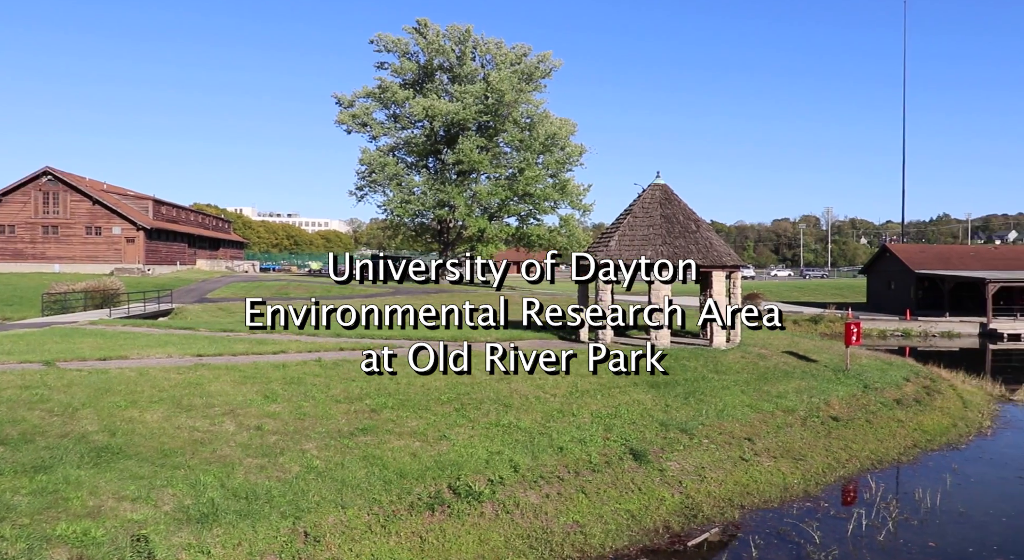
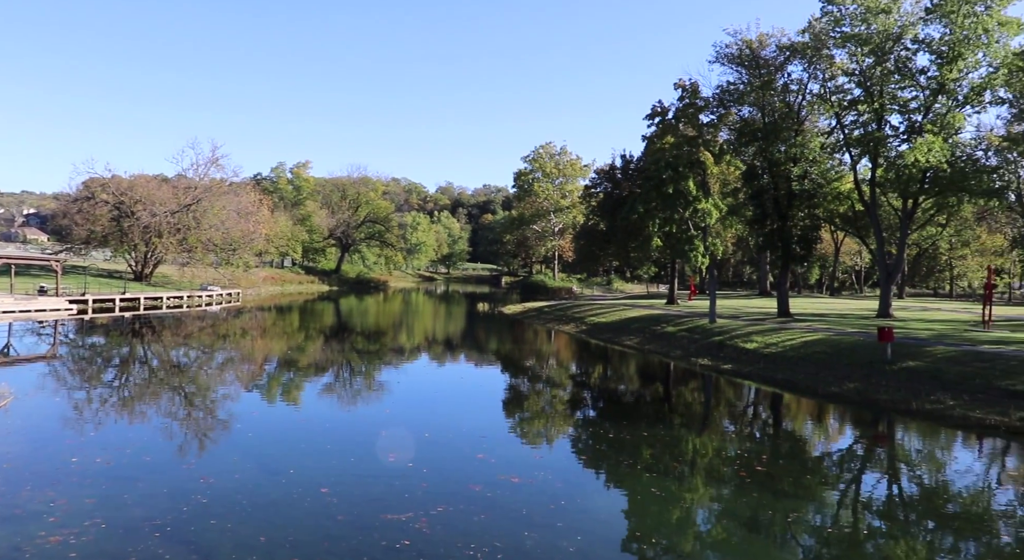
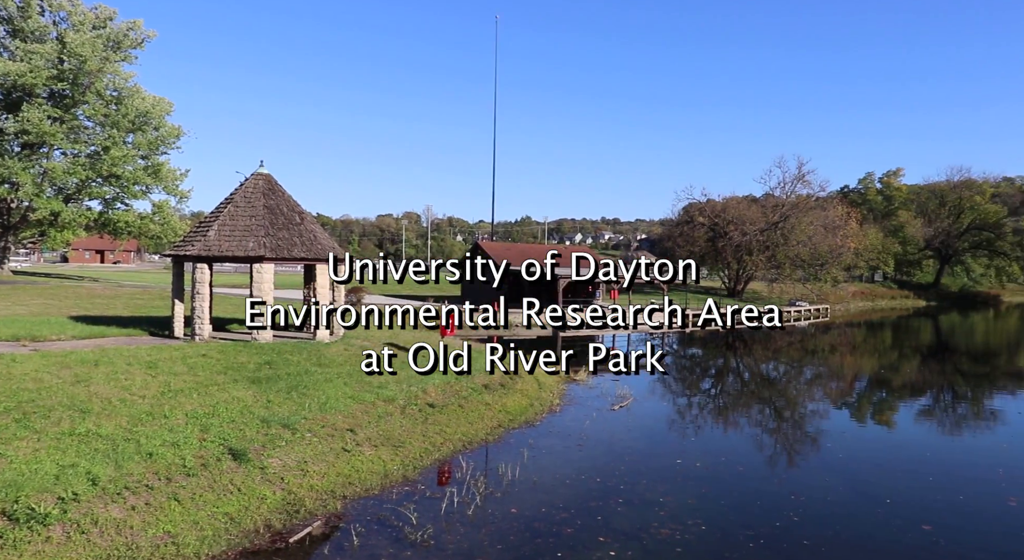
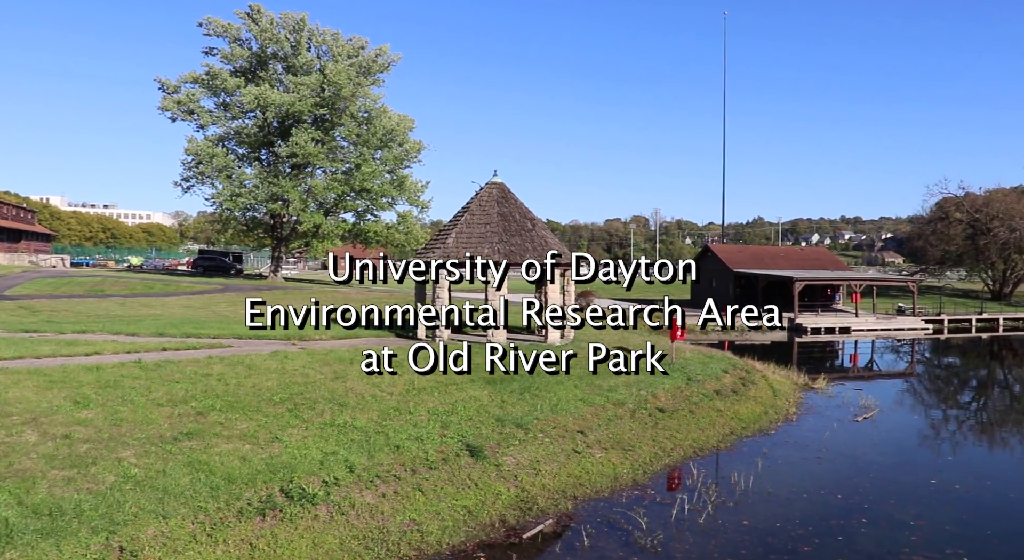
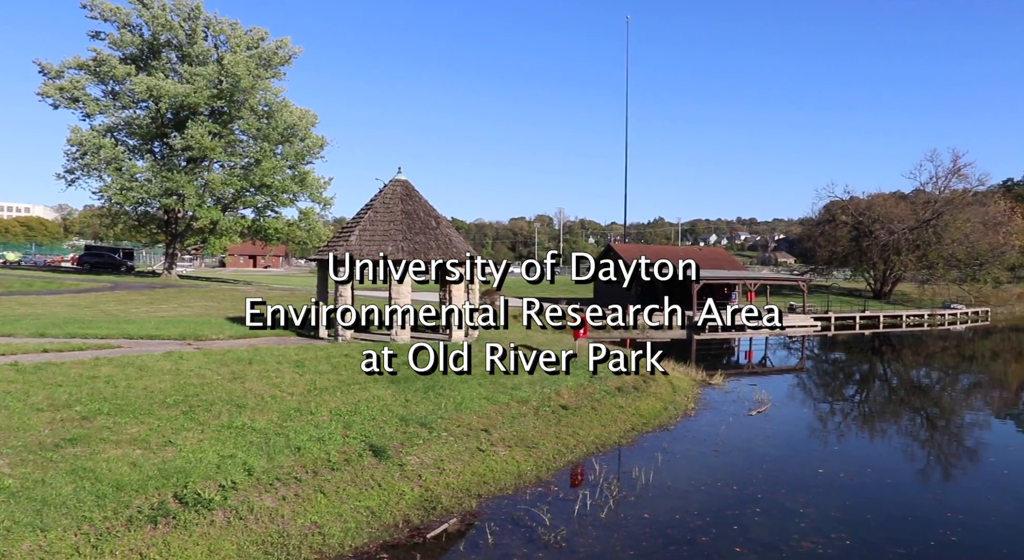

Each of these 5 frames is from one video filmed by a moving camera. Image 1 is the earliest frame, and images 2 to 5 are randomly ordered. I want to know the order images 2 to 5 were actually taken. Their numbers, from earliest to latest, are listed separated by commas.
4, 5, 3, 2
